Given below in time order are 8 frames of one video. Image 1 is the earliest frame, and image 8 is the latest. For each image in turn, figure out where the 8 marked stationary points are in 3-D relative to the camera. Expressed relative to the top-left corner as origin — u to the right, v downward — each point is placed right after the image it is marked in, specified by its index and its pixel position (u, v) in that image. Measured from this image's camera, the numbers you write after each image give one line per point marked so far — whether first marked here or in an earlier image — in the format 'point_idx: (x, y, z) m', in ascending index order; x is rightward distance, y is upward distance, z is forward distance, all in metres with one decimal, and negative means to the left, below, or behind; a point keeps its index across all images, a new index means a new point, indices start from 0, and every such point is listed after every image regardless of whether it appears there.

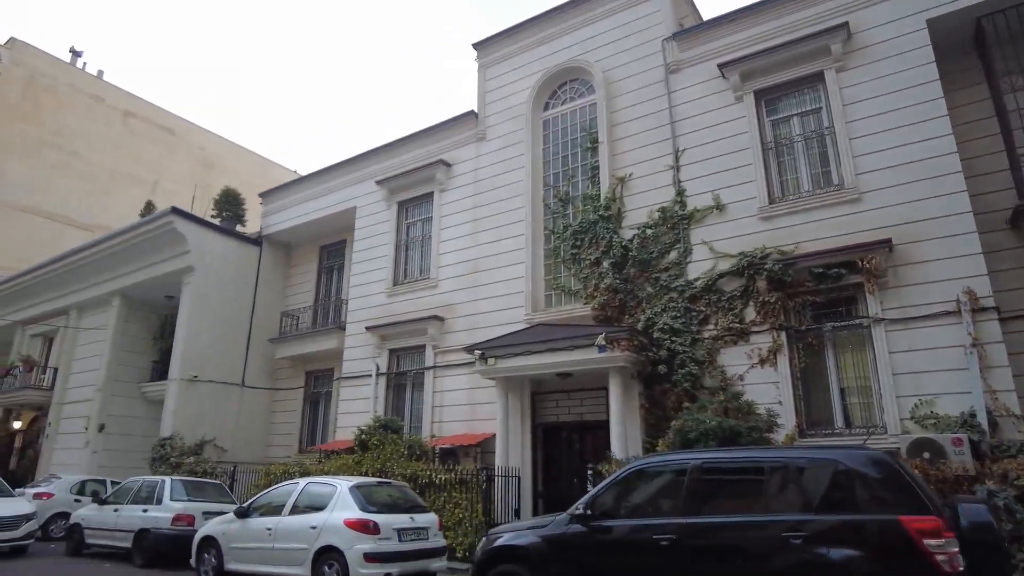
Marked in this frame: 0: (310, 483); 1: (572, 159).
0: (-2.6, -2.5, +8.6) m
1: (+1.2, +2.6, +13.4) m
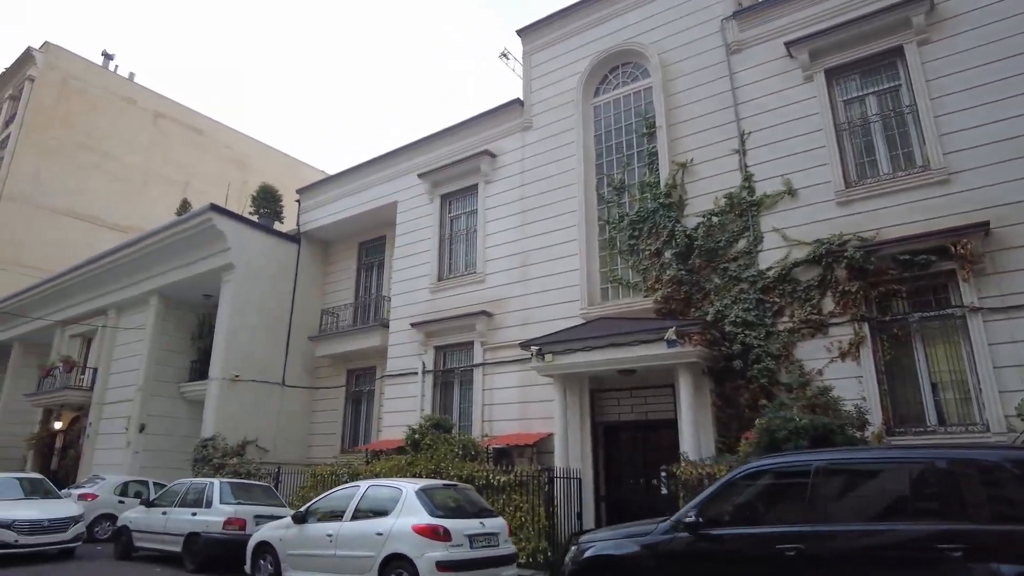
0: (-1.7, -2.4, +8.2) m
1: (+2.2, +2.7, +12.8) m
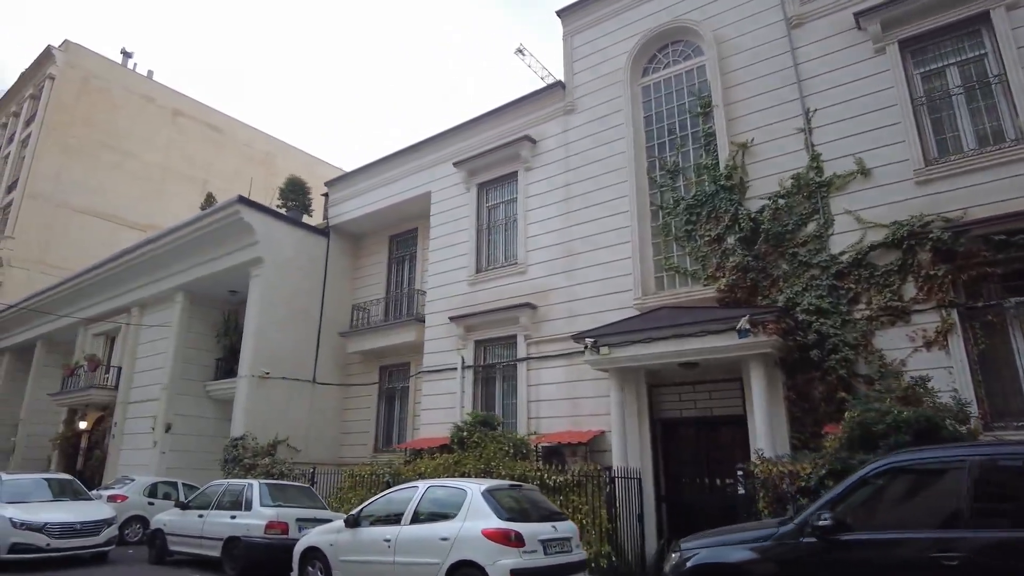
0: (-0.9, -2.3, +7.6) m
1: (+3.1, +2.9, +12.2) m
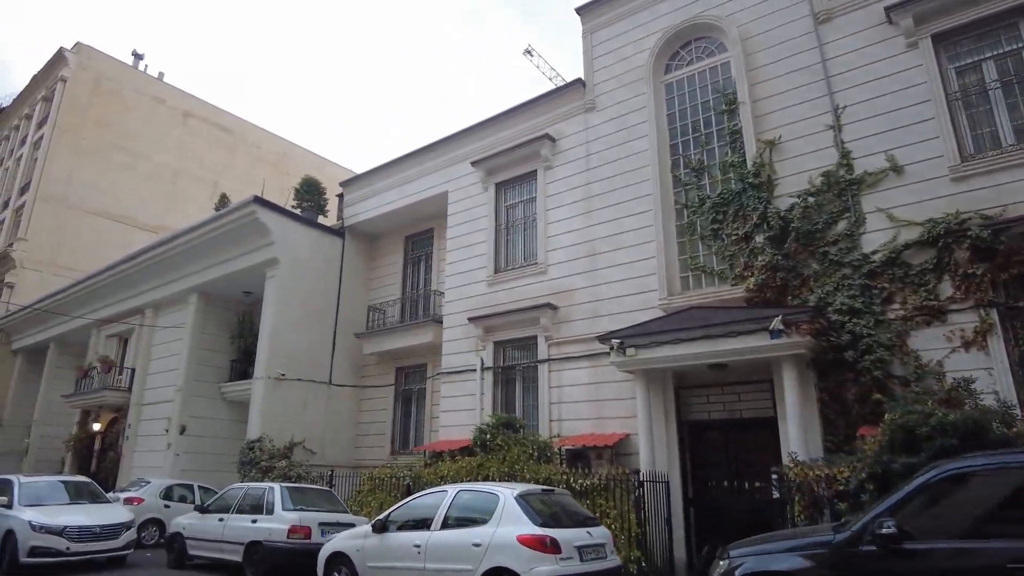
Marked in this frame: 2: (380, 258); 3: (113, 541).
0: (-0.5, -2.3, +7.4) m
1: (+3.4, +2.9, +12.0) m
2: (-3.6, +0.8, +18.2) m
3: (-6.5, -4.1, +10.9) m
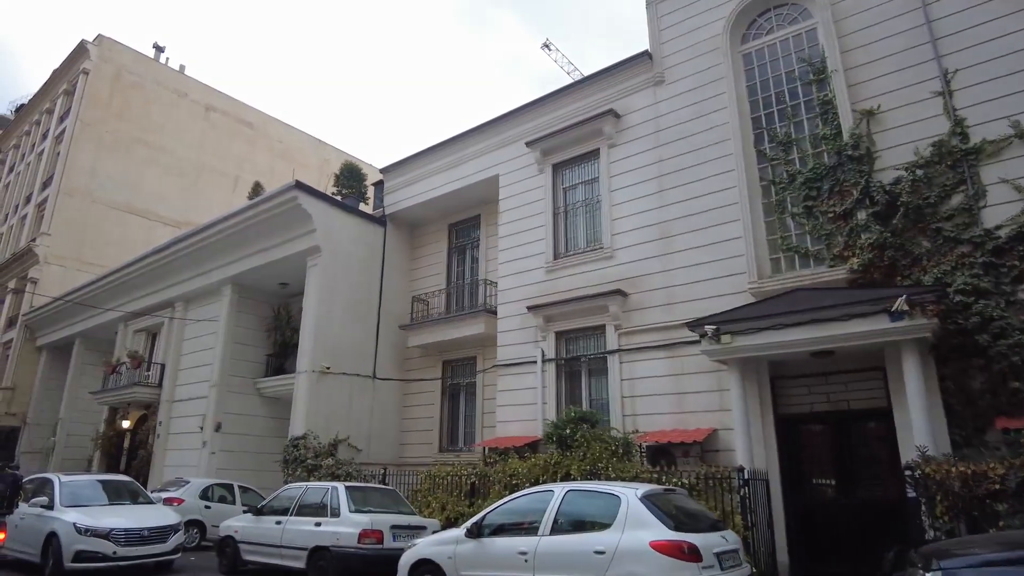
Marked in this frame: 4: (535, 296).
0: (+0.6, -2.0, +6.6) m
1: (+4.6, +3.2, +11.1) m
2: (-2.3, +1.1, +17.4) m
3: (-5.3, -3.9, +10.1) m
4: (+0.4, -0.2, +13.2) m
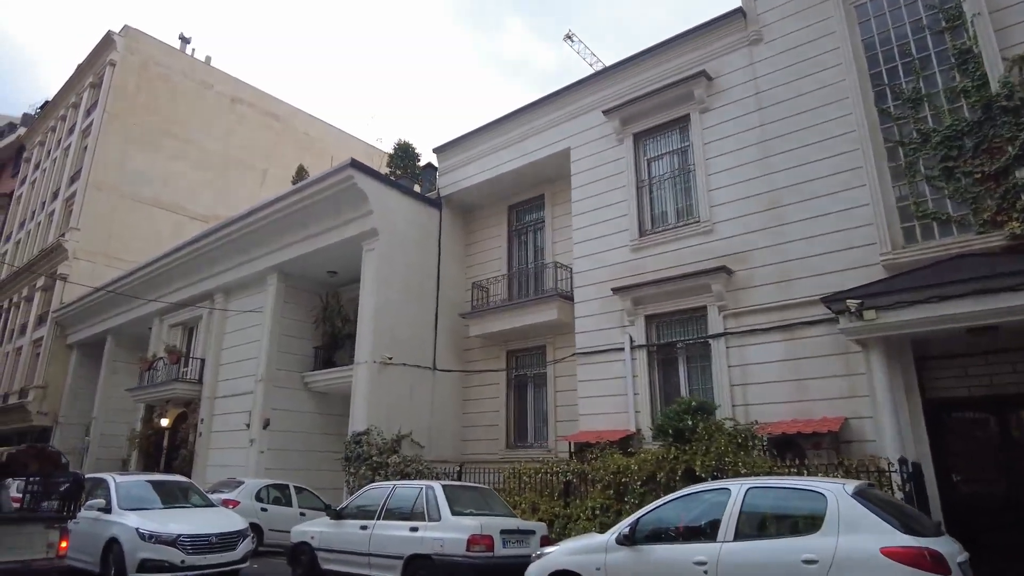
0: (+2.0, -1.7, +5.5) m
1: (+6.0, +3.6, +9.9) m
2: (-0.8, +1.4, +16.3) m
3: (-3.9, -3.6, +9.1) m
4: (+1.9, +0.2, +12.1) m
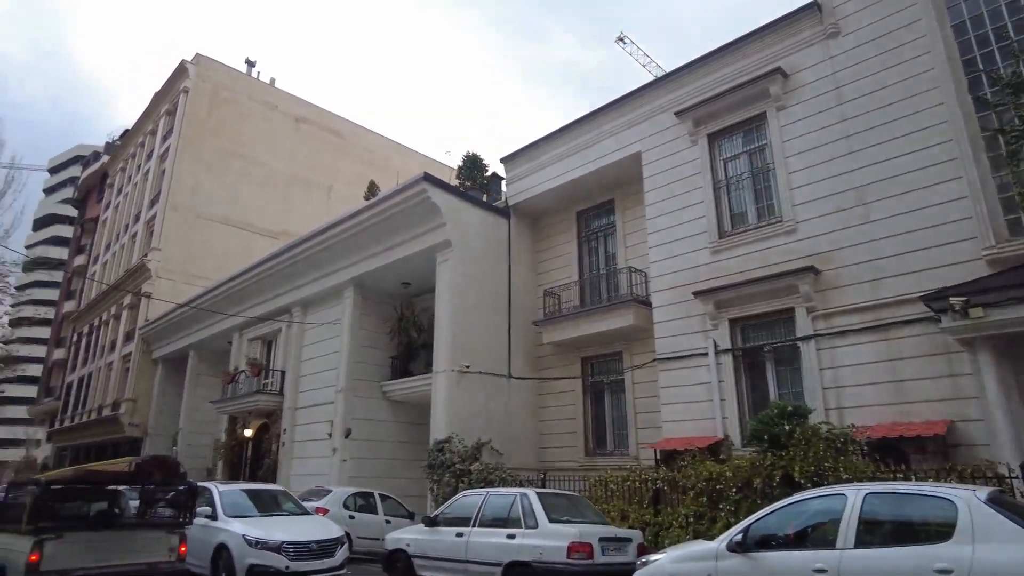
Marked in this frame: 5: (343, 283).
0: (+2.9, -1.7, +5.3) m
1: (+7.1, +3.7, +9.5) m
2: (+0.9, +1.2, +16.4) m
3: (-2.6, -3.8, +9.4) m
4: (+3.3, +0.1, +12.0) m
5: (-4.4, +0.1, +17.5) m
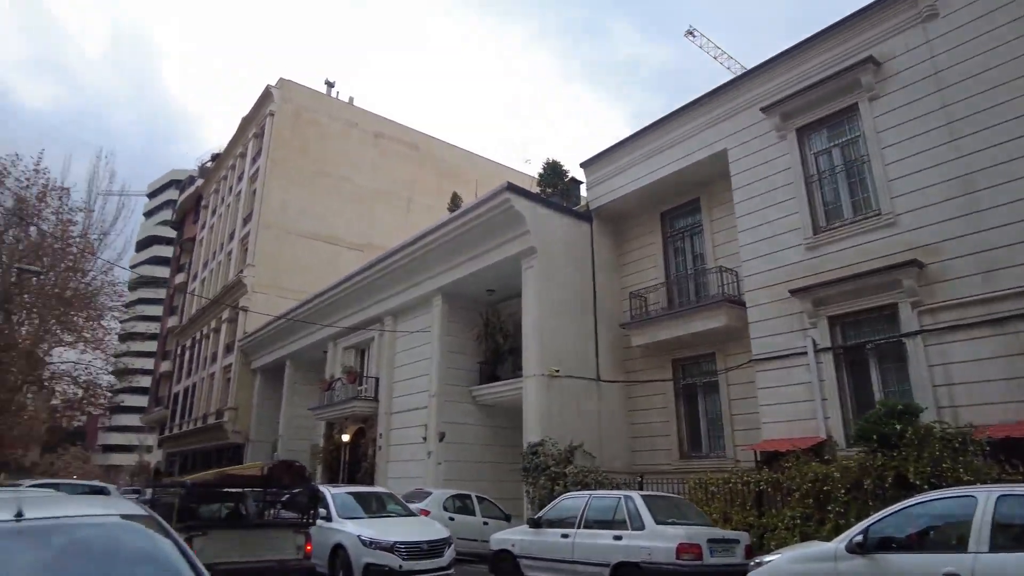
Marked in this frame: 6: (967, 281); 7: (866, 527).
0: (+3.8, -1.6, +5.2) m
1: (+8.3, +3.8, +8.9) m
2: (+2.9, +1.2, +16.4) m
3: (-1.1, -4.0, +9.8) m
4: (+4.9, +0.2, +11.8) m
5: (-2.2, -0.1, +18.1) m
6: (+6.5, +0.1, +9.6) m
7: (+3.1, -2.1, +5.8) m
